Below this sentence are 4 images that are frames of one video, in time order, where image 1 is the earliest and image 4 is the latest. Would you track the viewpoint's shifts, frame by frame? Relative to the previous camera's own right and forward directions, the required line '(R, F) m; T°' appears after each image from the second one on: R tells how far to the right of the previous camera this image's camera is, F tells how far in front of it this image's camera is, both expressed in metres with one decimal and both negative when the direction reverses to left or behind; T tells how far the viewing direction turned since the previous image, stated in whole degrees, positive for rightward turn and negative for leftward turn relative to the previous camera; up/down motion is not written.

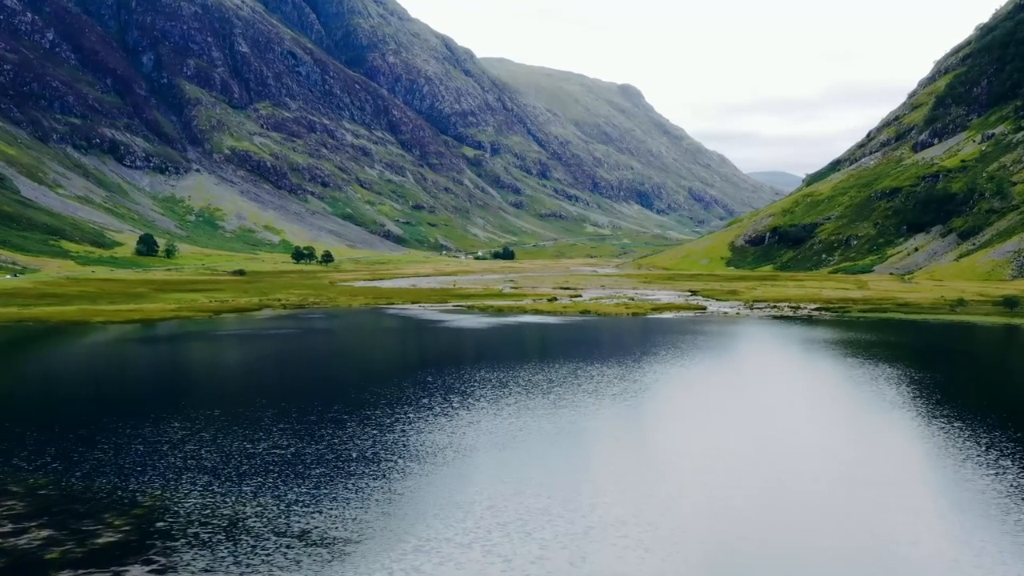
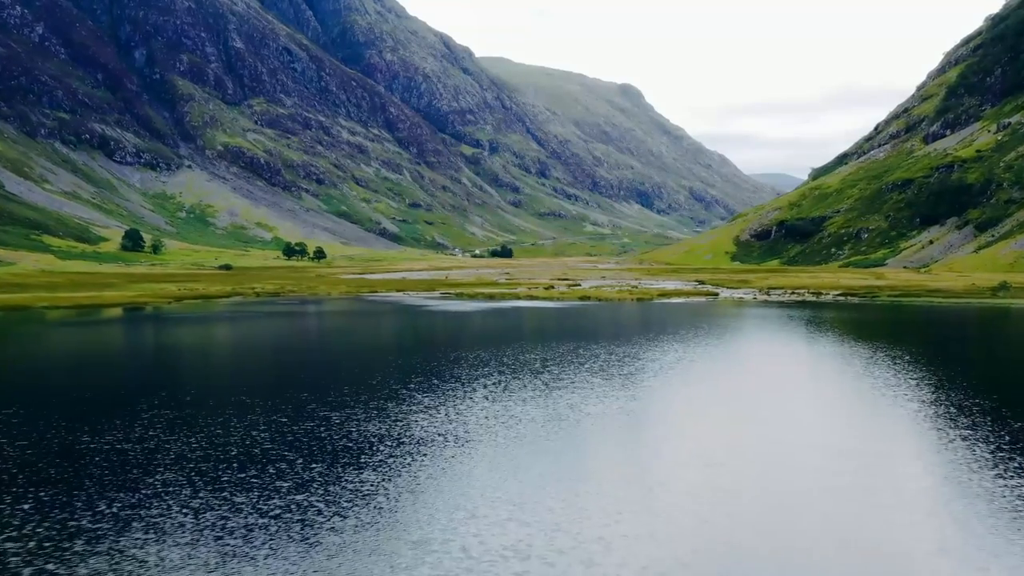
(+0.8, +7.7) m; 0°
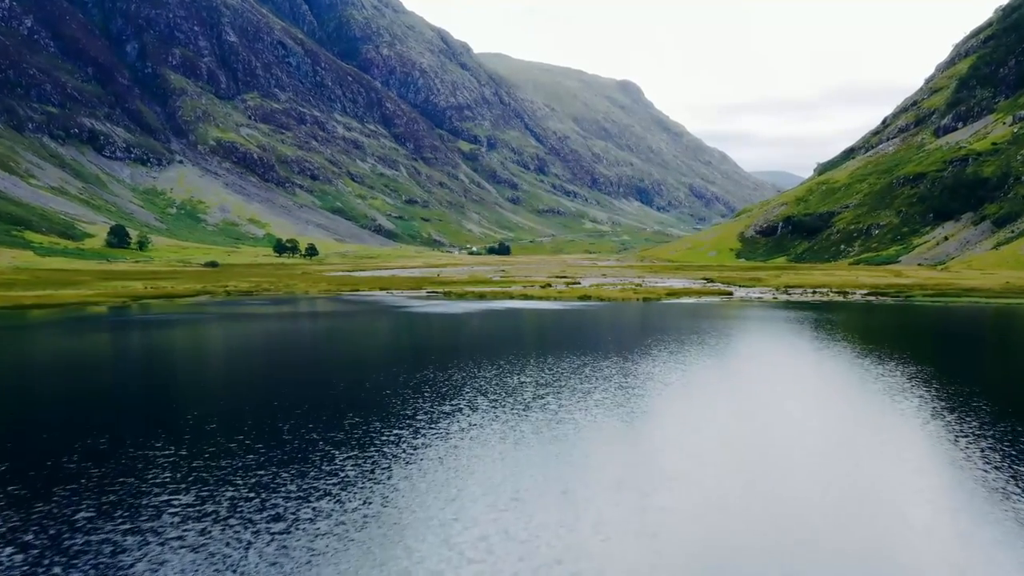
(+0.6, +7.0) m; 0°
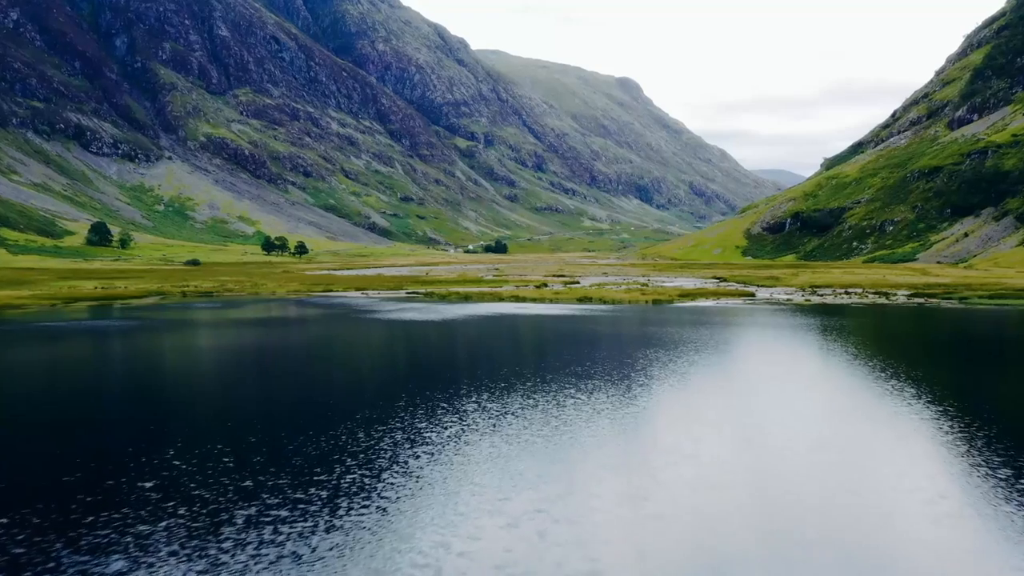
(+0.7, +8.6) m; 0°
